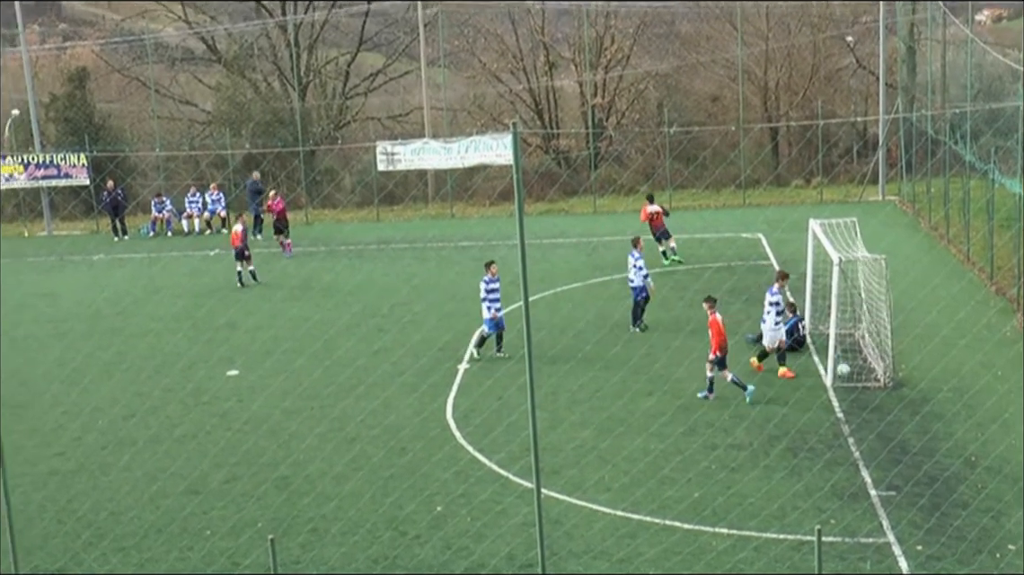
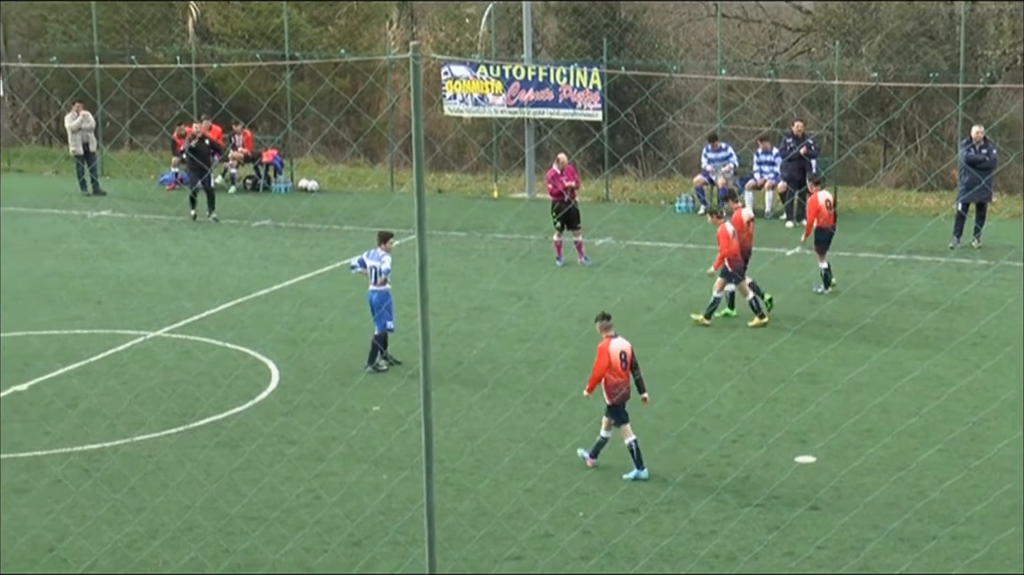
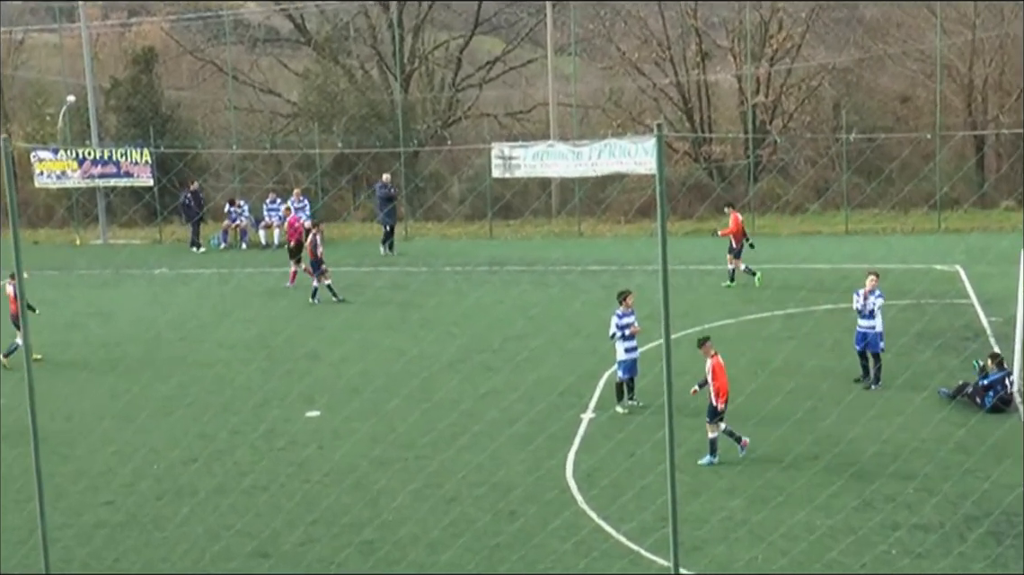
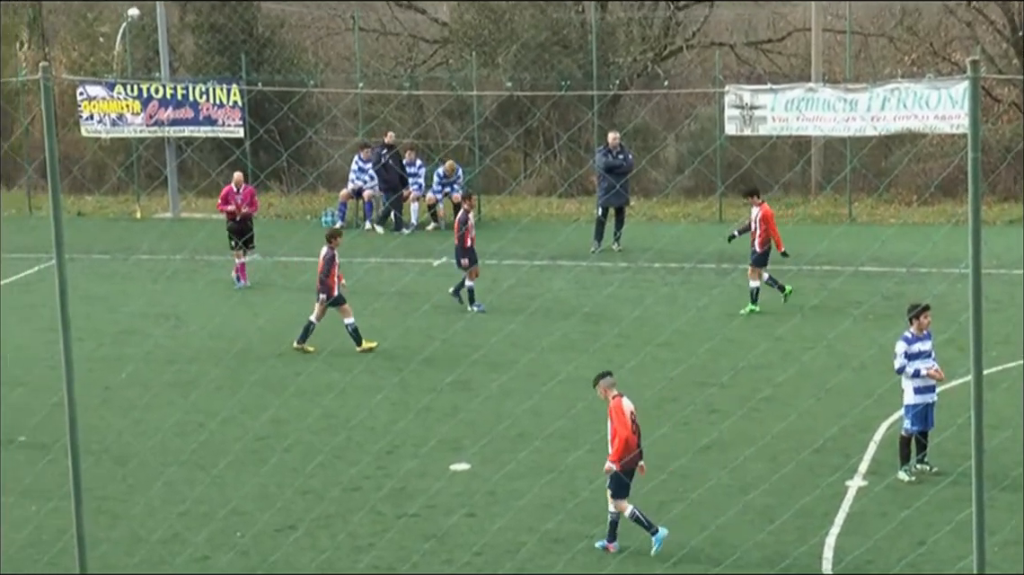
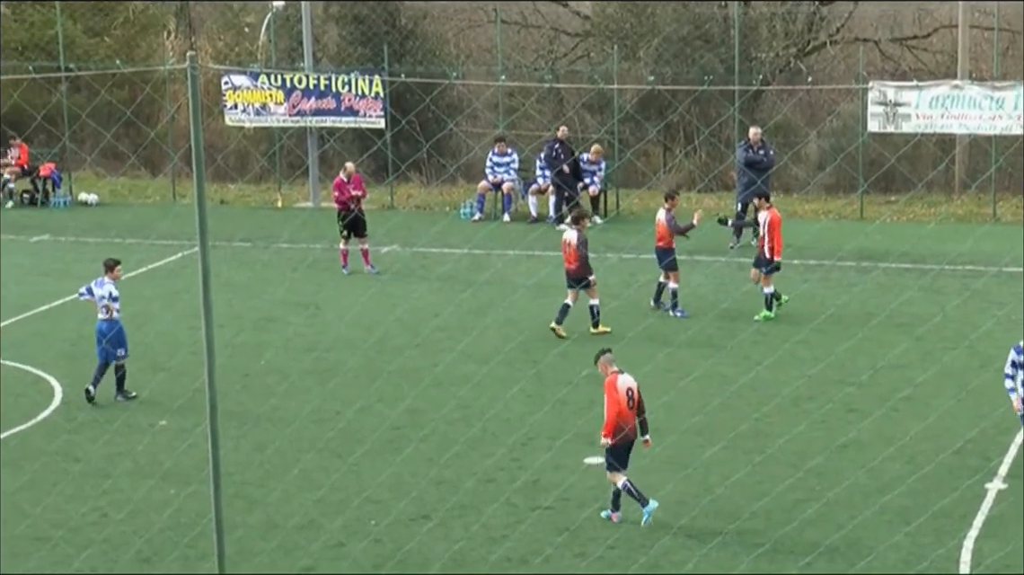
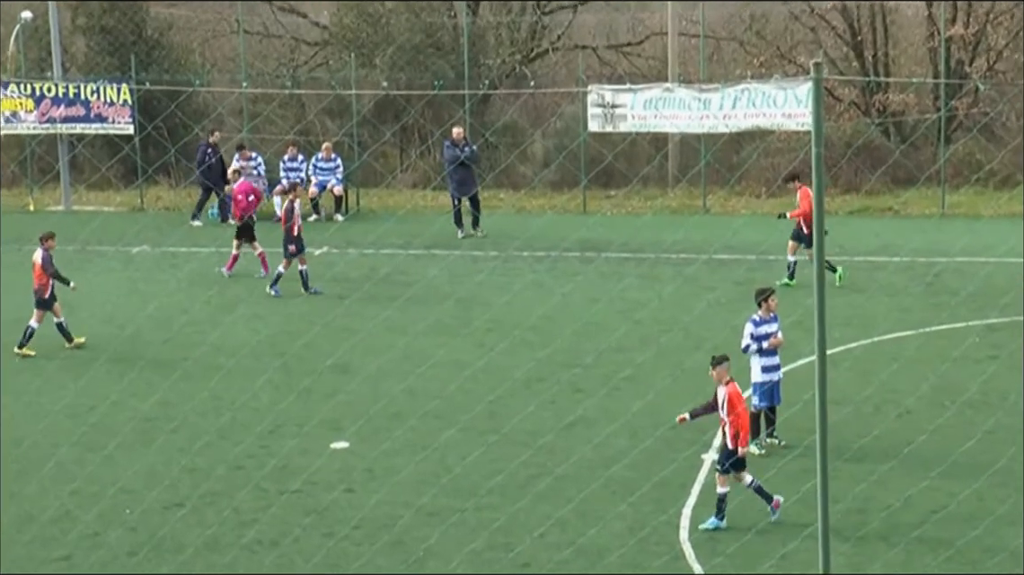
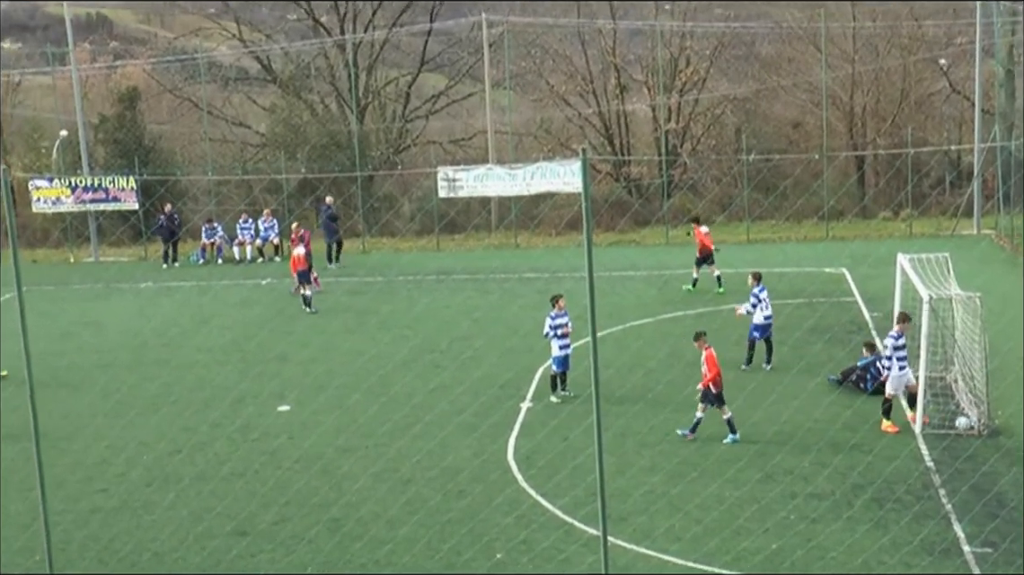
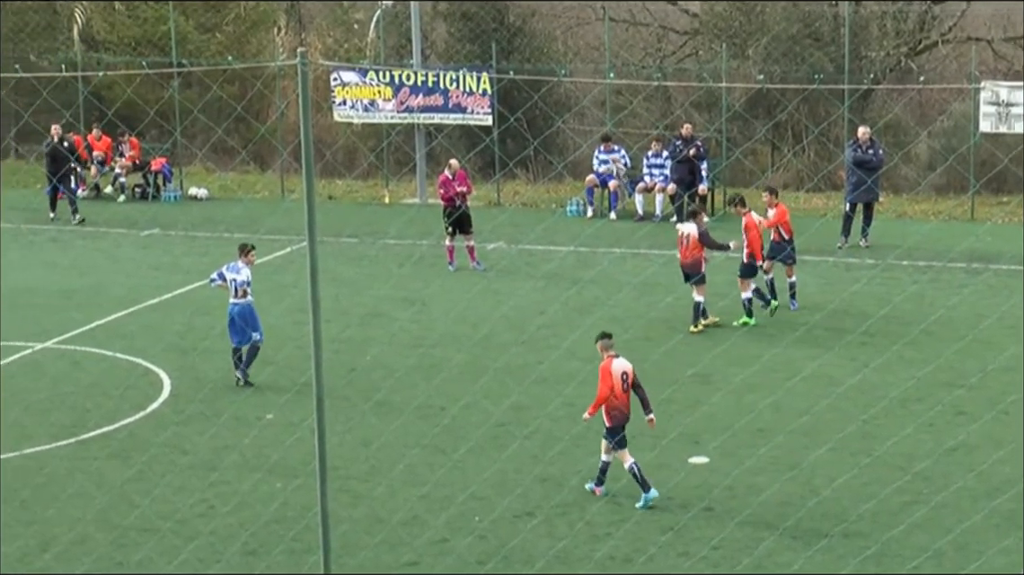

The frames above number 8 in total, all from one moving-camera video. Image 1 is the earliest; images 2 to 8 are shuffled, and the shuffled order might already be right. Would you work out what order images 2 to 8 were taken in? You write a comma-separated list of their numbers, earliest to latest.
7, 3, 6, 4, 5, 8, 2
